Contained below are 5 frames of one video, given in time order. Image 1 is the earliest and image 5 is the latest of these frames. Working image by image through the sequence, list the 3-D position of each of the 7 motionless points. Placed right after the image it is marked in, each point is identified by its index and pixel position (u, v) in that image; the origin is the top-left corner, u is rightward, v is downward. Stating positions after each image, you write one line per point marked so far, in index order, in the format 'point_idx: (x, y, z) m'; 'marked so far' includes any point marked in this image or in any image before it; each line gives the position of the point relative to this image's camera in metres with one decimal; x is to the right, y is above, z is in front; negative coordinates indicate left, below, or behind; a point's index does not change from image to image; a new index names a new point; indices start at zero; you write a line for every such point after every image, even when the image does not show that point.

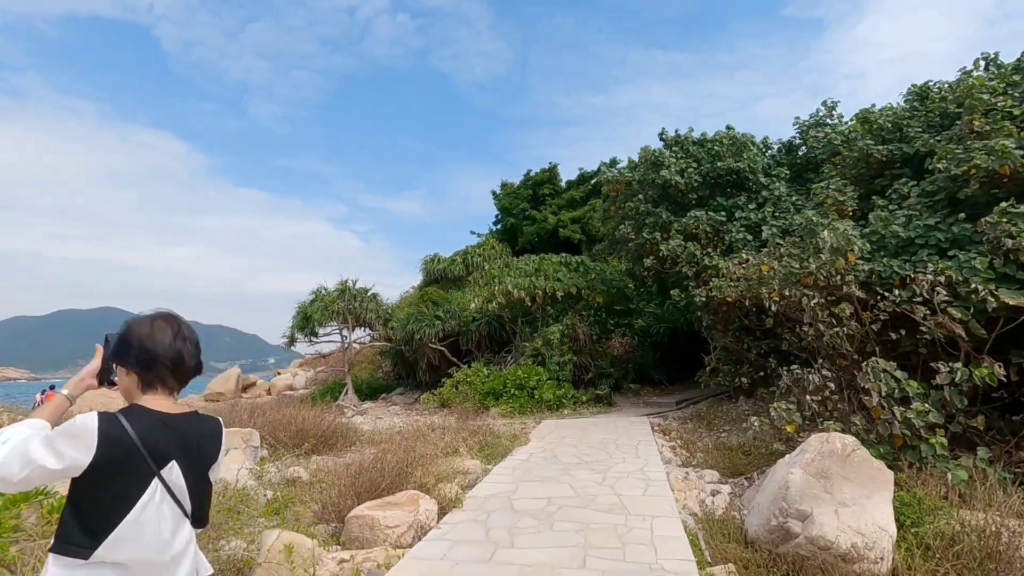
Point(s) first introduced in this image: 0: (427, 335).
0: (-1.9, -1.1, +12.1) m
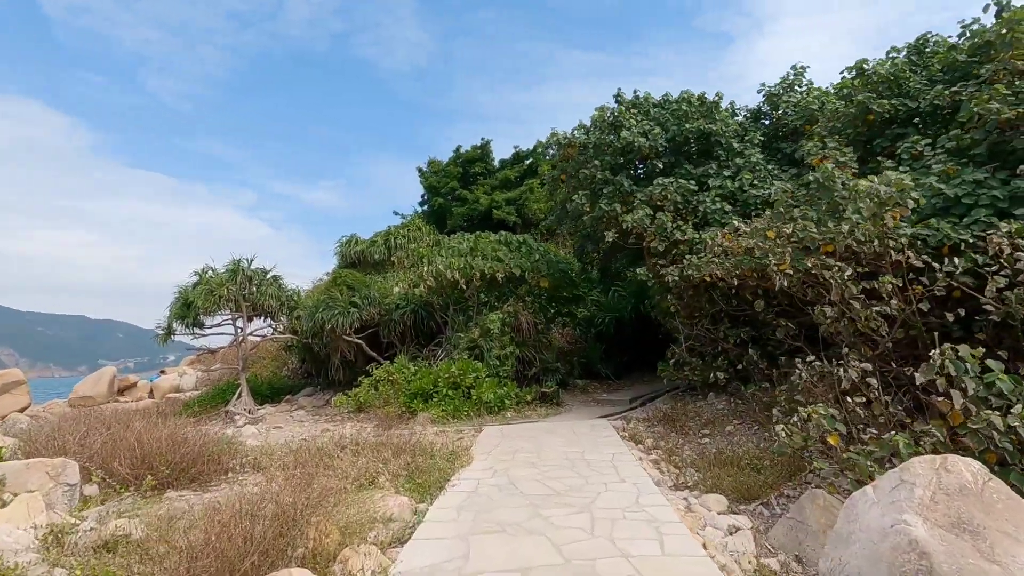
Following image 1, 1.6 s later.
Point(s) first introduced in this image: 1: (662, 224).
0: (-3.3, -0.7, +10.2) m
1: (+2.0, +0.9, +7.2) m
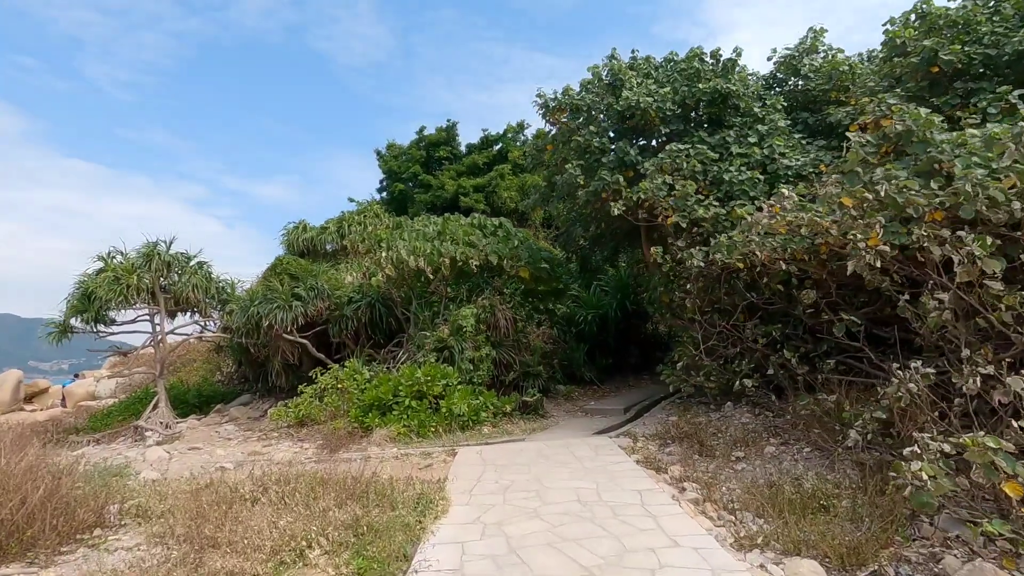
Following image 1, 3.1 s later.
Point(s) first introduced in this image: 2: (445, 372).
0: (-3.7, -0.5, +8.5) m
1: (+1.8, +1.0, +5.9) m
2: (-0.9, -1.1, +6.9) m
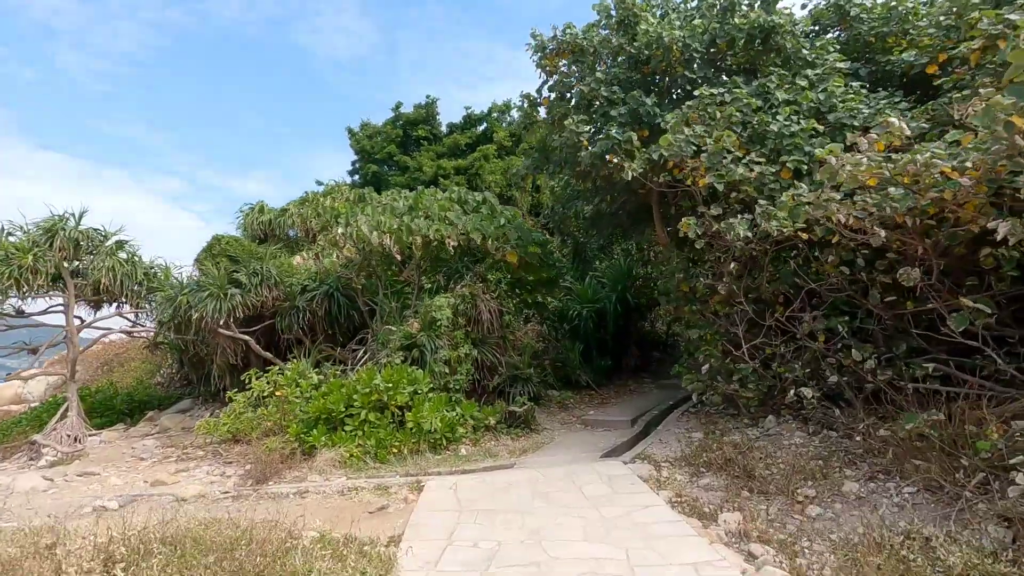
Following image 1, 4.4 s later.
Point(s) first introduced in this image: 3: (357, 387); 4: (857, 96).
0: (-3.9, -0.3, +7.0) m
1: (+1.7, +1.1, +4.6) m
2: (-1.0, -0.9, +5.5) m
3: (-1.5, -1.0, +5.3) m
4: (+3.0, +1.7, +4.8) m
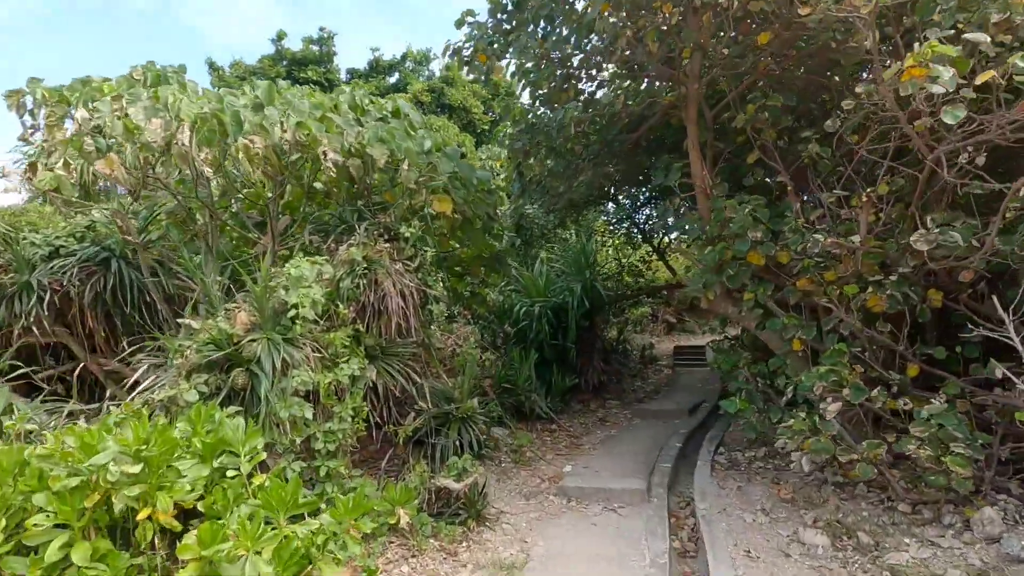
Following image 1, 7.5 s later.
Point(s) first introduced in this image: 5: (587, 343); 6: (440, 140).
0: (-4.3, 0.0, +3.3) m
1: (+1.6, +1.4, +2.0) m
2: (-1.3, -0.6, +2.3) m
3: (-1.8, -0.7, +2.1) m
4: (+2.9, +1.9, +2.3) m
5: (+0.9, -0.7, +6.8) m
6: (-0.6, +1.1, +4.2) m
